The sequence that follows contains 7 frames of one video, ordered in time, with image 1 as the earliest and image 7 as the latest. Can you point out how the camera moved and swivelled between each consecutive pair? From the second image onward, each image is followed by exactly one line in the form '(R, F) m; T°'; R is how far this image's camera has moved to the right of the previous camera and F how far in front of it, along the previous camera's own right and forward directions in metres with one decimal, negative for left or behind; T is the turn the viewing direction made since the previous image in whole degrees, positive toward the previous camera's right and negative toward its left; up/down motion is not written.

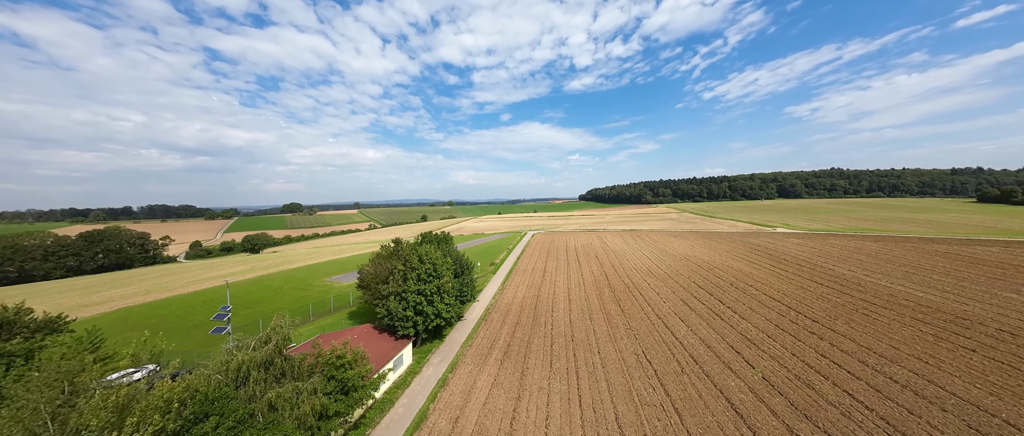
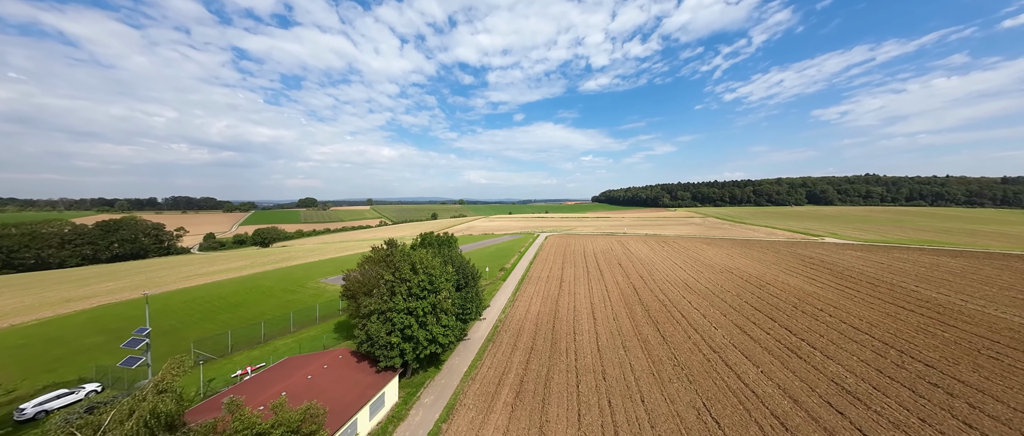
(-0.3, +3.7) m; -2°
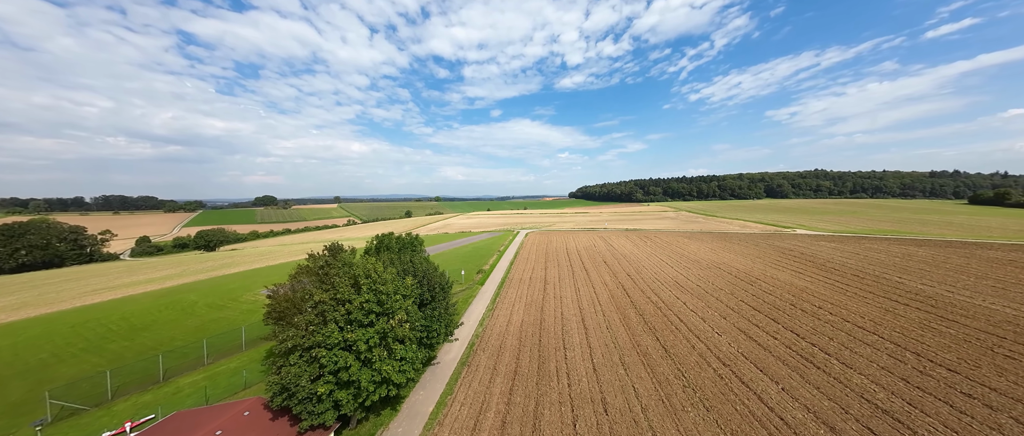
(+0.1, +3.0) m; +5°
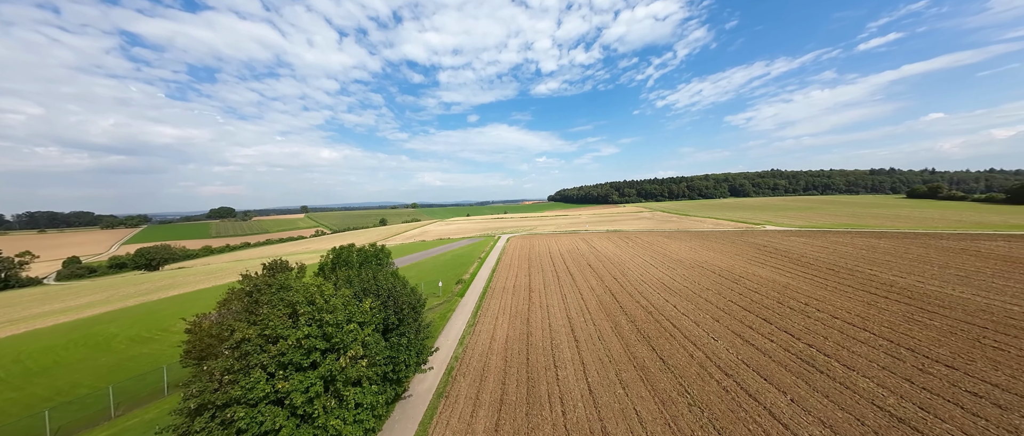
(0.0, +1.7) m; +4°
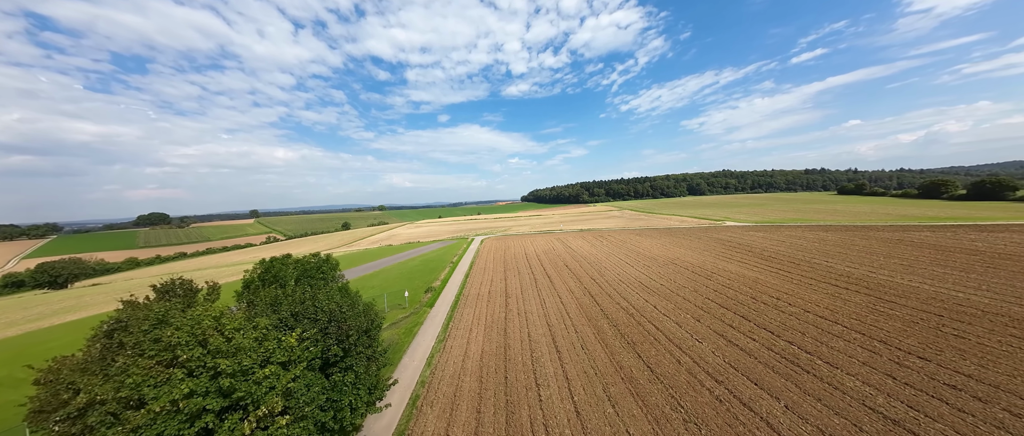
(0.0, +1.7) m; +6°
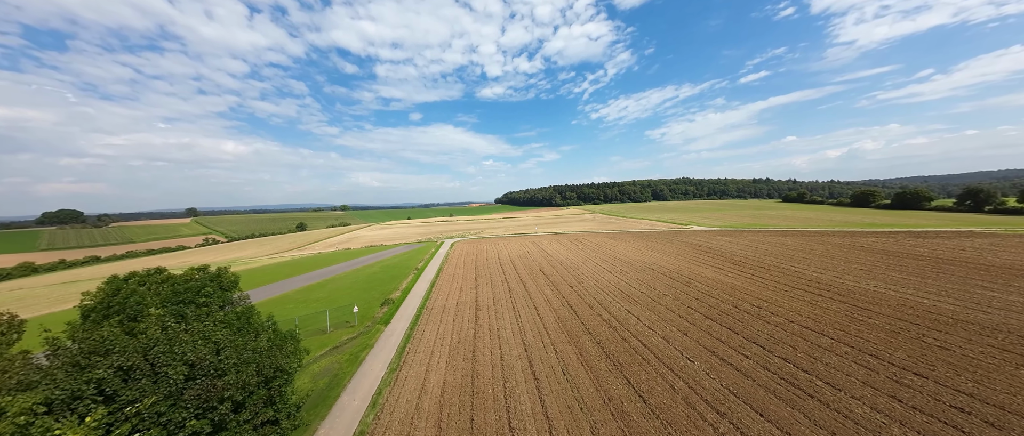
(+0.1, +2.4) m; +6°
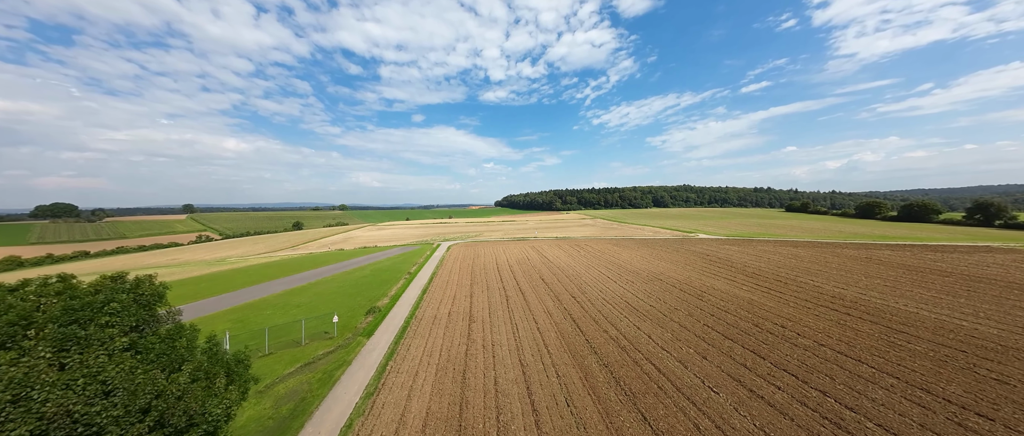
(0.0, +1.7) m; 0°
